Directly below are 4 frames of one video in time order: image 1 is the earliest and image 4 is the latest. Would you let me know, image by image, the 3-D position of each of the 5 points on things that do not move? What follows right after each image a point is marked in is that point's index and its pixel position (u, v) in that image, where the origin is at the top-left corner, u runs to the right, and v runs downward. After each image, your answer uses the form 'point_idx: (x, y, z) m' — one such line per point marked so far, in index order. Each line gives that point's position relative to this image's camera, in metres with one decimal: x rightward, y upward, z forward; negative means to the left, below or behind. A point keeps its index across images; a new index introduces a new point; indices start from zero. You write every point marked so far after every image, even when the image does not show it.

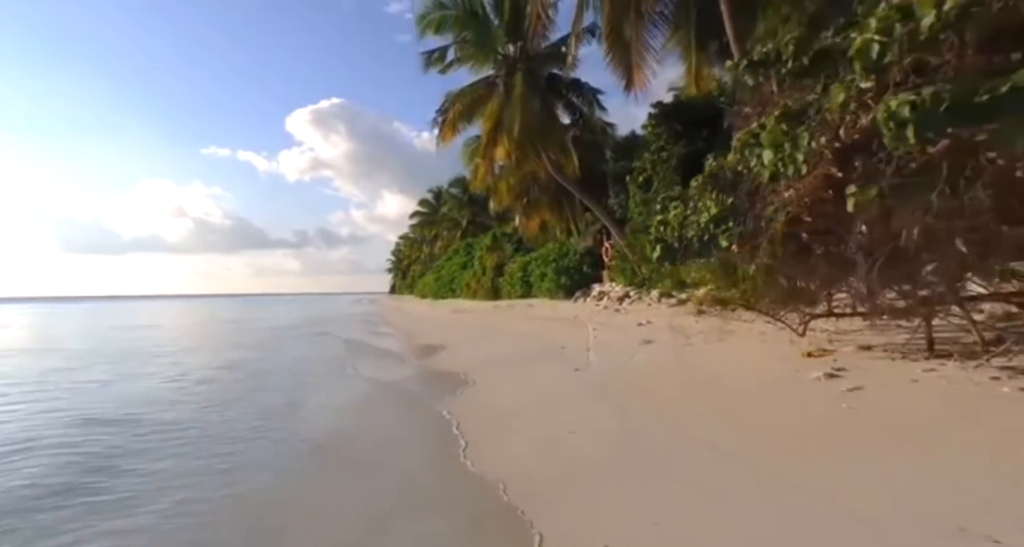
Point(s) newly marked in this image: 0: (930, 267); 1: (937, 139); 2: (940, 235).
0: (+3.3, 0.0, +3.6) m
1: (+2.6, +0.9, +3.1) m
2: (+3.1, +0.2, +3.4) m
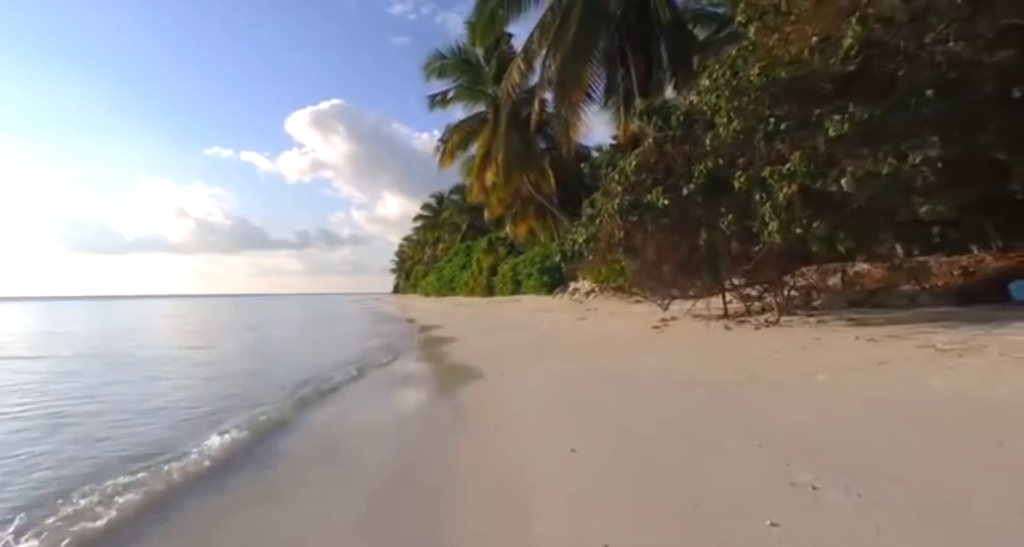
0: (+2.6, +0.1, +8.3) m
1: (+1.9, +0.9, +7.8) m
2: (+2.4, +0.3, +8.1) m
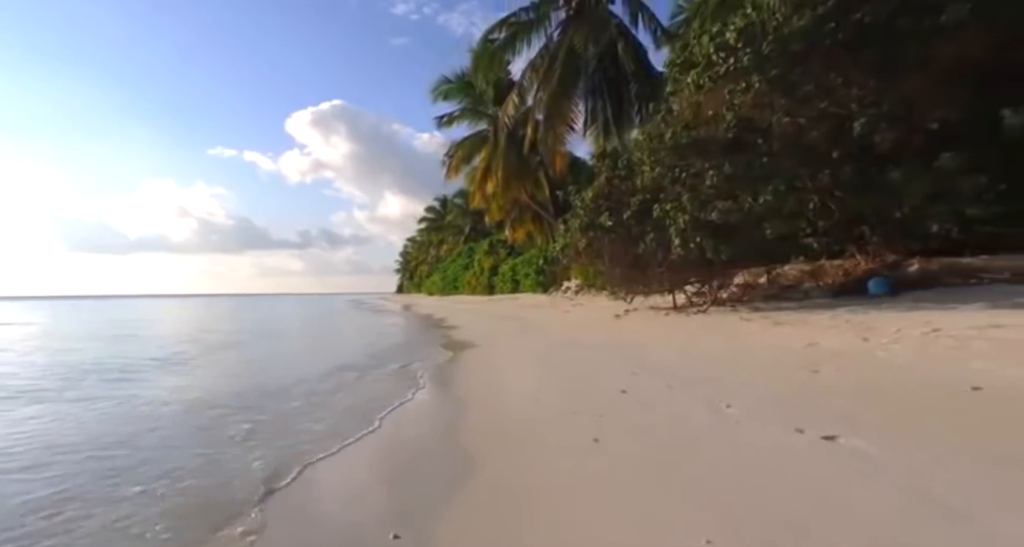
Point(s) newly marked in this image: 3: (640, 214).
0: (+2.4, +0.1, +11.1) m
1: (+1.7, +0.9, +10.6) m
2: (+2.3, +0.3, +10.9) m
3: (+2.5, +1.2, +9.8) m
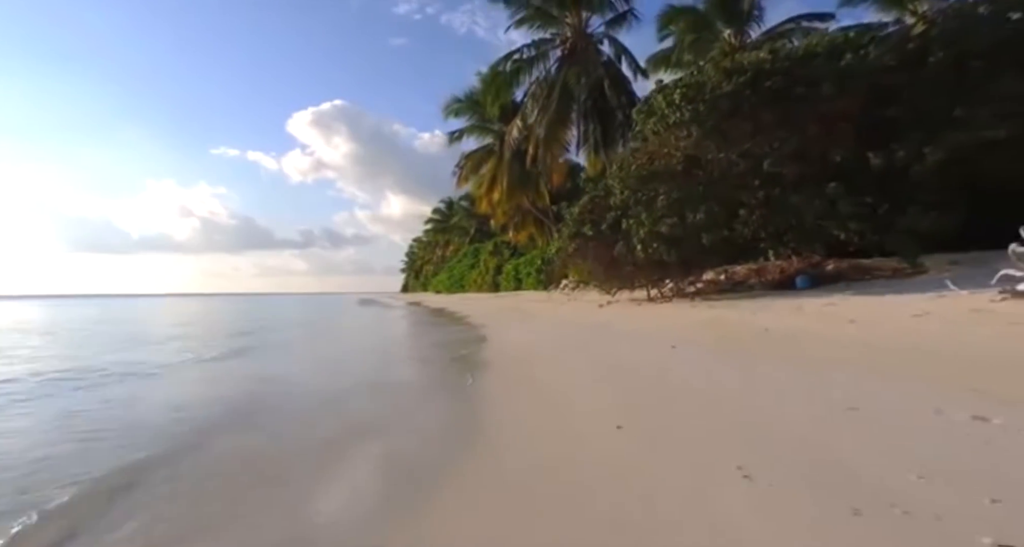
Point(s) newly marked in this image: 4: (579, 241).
0: (+2.5, +0.1, +14.0) m
1: (+1.9, +1.0, +13.5) m
2: (+2.4, +0.4, +13.8) m
3: (+2.6, +1.2, +12.7) m
4: (+1.9, +0.9, +13.8) m
